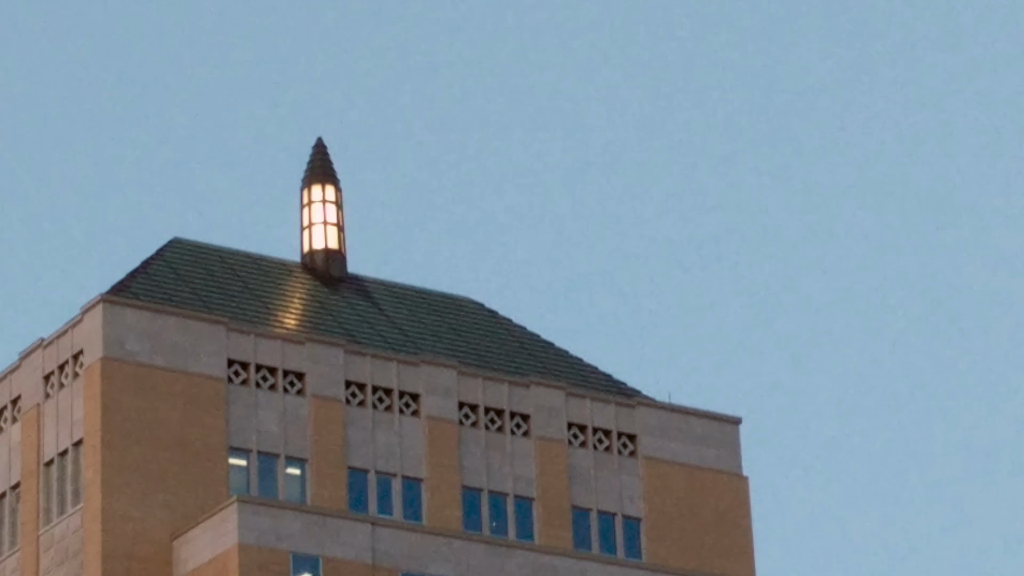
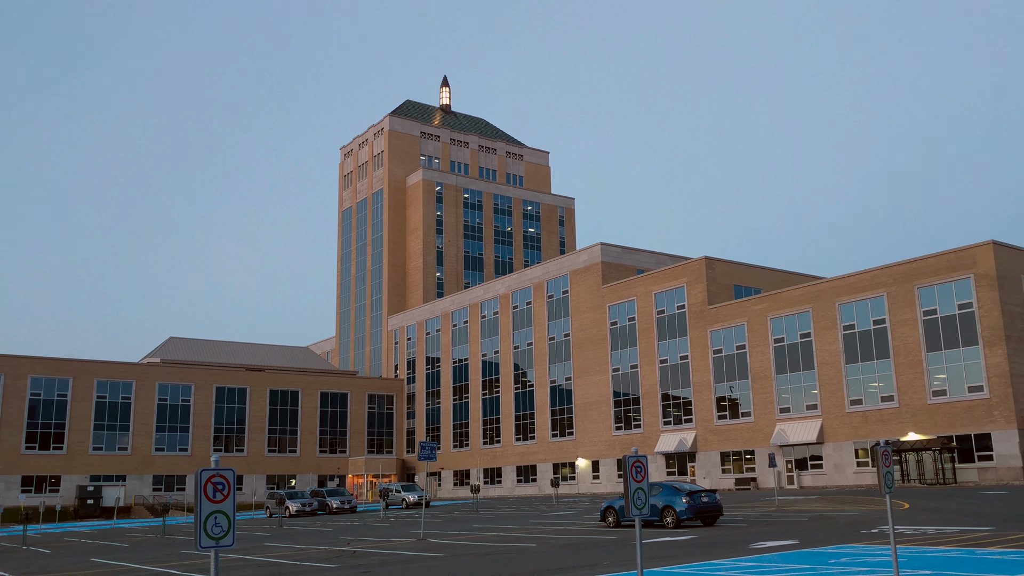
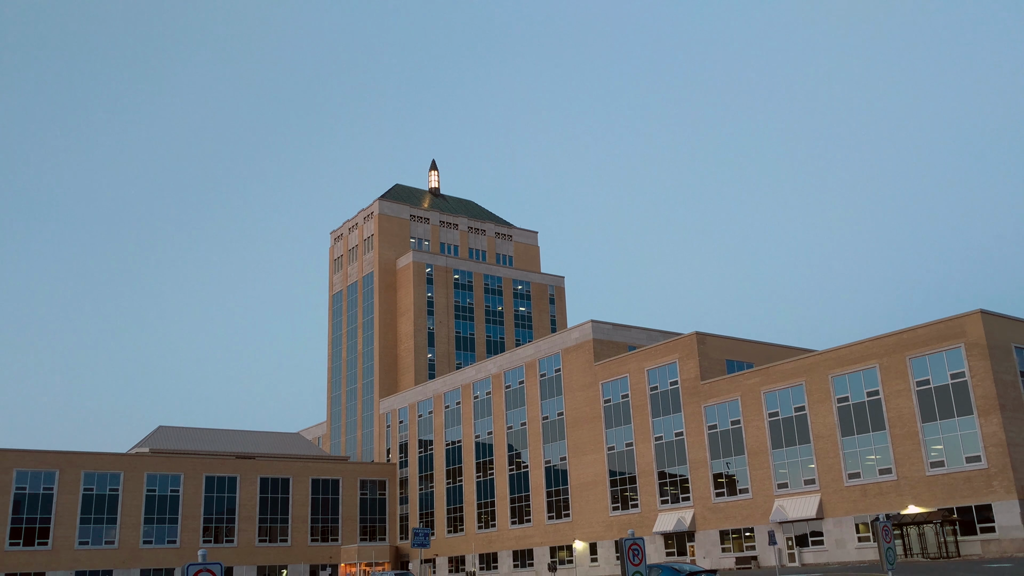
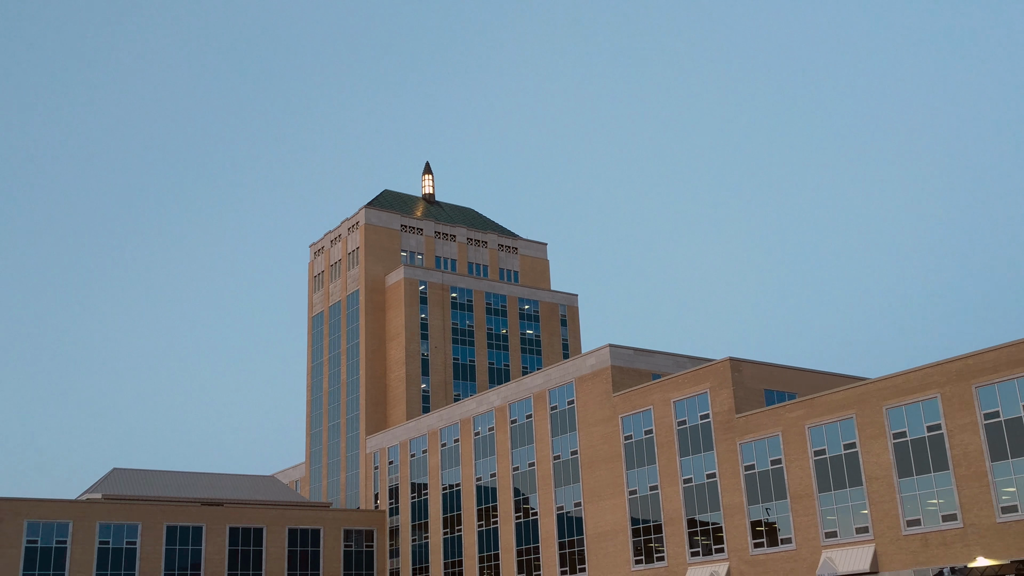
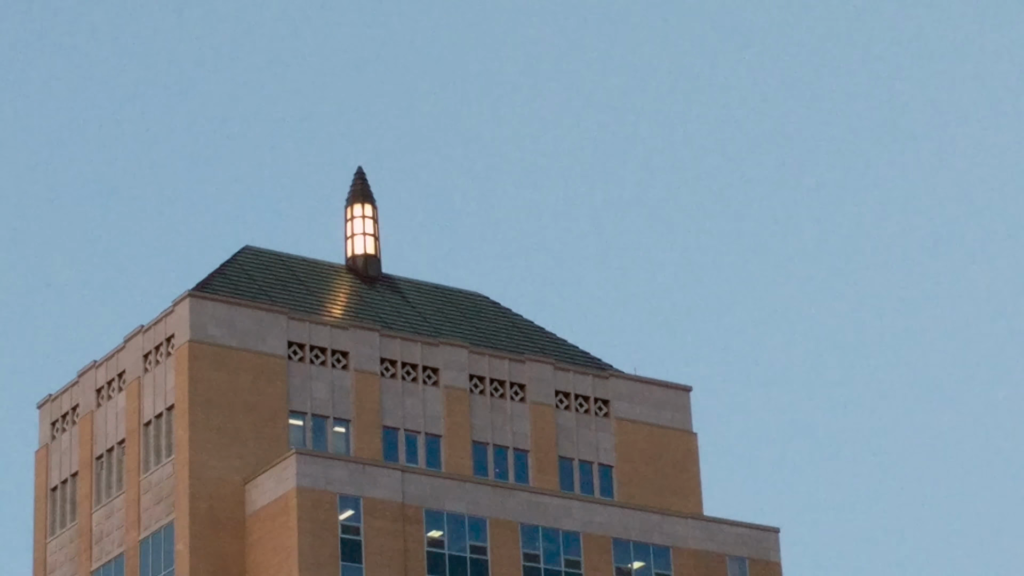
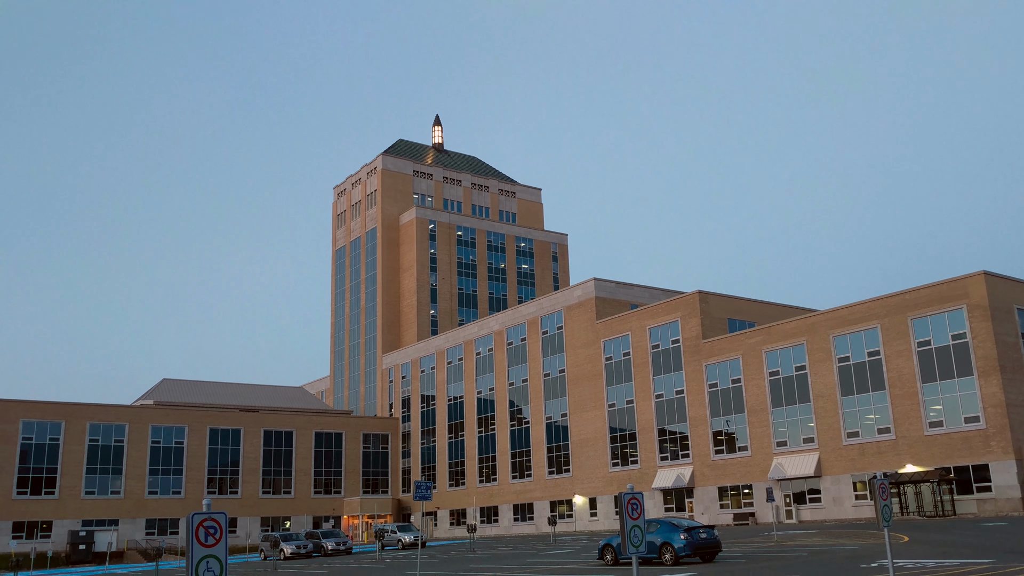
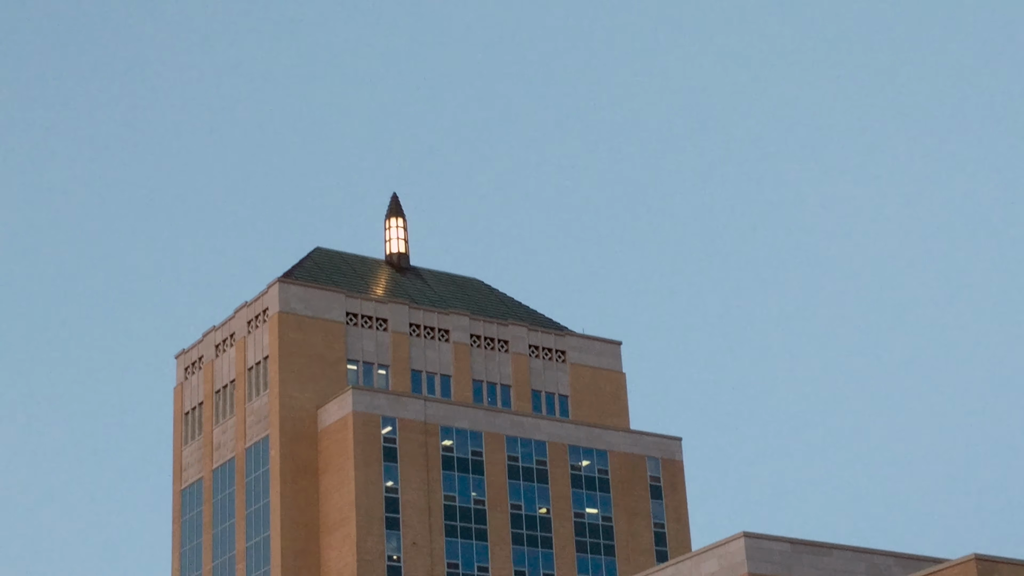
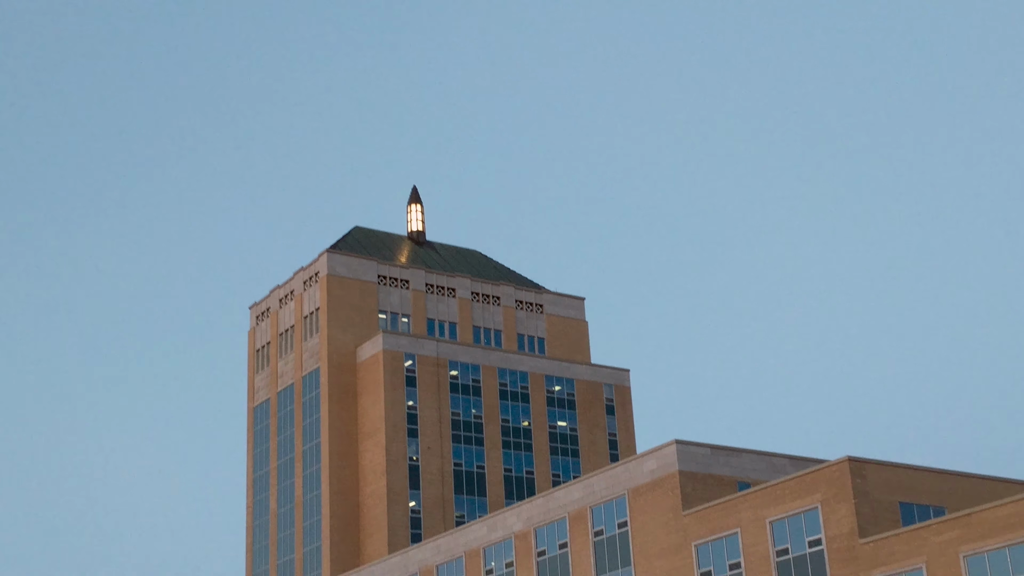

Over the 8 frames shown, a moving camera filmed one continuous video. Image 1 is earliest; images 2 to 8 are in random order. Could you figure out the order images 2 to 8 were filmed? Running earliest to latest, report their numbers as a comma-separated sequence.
5, 7, 8, 4, 3, 6, 2
